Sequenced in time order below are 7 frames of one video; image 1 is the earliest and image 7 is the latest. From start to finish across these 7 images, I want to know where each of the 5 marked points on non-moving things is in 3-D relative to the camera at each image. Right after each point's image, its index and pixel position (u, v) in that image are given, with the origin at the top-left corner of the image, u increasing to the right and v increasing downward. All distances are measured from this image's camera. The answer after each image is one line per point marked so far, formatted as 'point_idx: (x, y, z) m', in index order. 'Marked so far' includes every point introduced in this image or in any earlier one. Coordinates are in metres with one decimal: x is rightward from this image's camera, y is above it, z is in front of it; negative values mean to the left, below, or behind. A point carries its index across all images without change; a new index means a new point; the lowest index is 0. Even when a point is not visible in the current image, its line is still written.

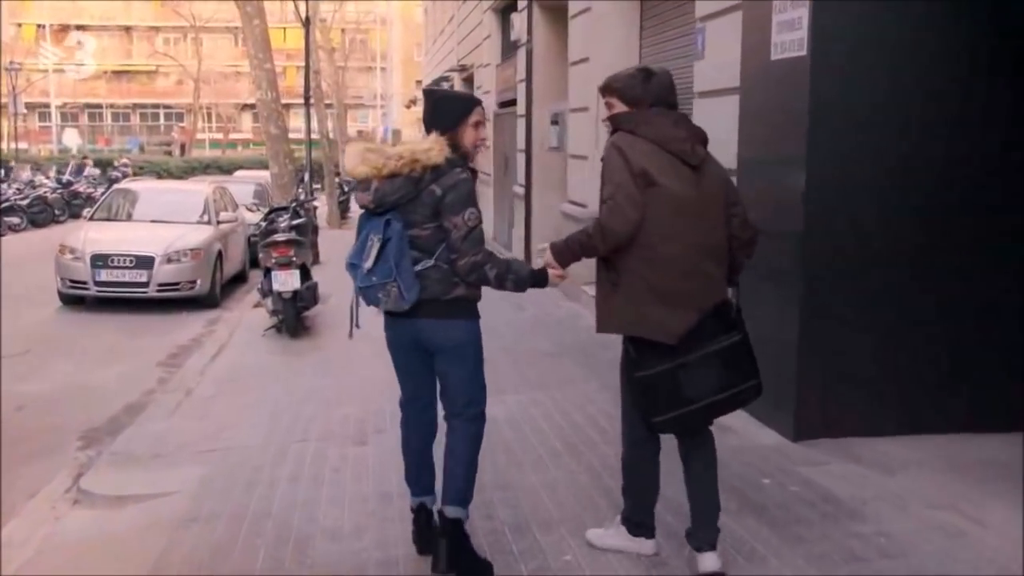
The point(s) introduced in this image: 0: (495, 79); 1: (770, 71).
0: (-0.3, +3.6, +17.8) m
1: (+1.4, +1.2, +5.7) m
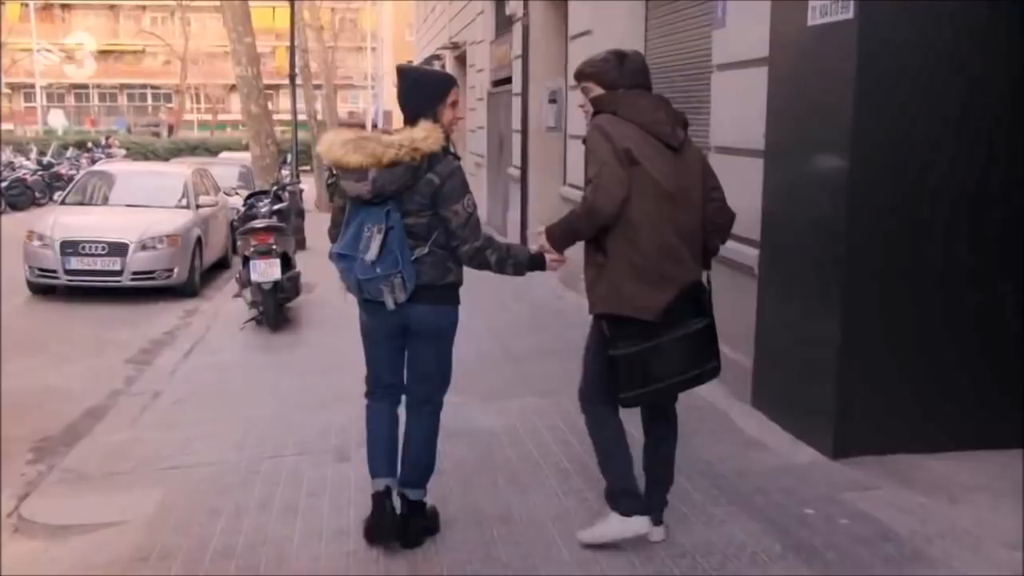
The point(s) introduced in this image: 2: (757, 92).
0: (-0.4, +3.8, +17.1) m
1: (+1.4, +1.2, +5.0) m
2: (+1.3, +1.1, +5.7) m
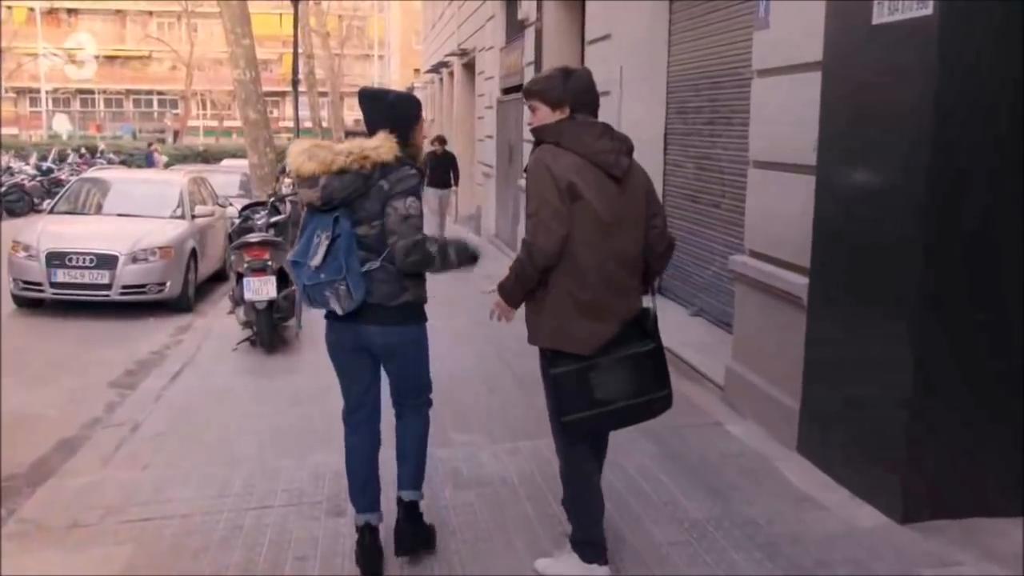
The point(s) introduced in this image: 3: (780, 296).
0: (-0.2, +3.5, +16.5) m
1: (+1.5, +1.1, +4.4) m
2: (+1.4, +0.9, +5.1) m
3: (+1.4, 0.0, +5.3) m
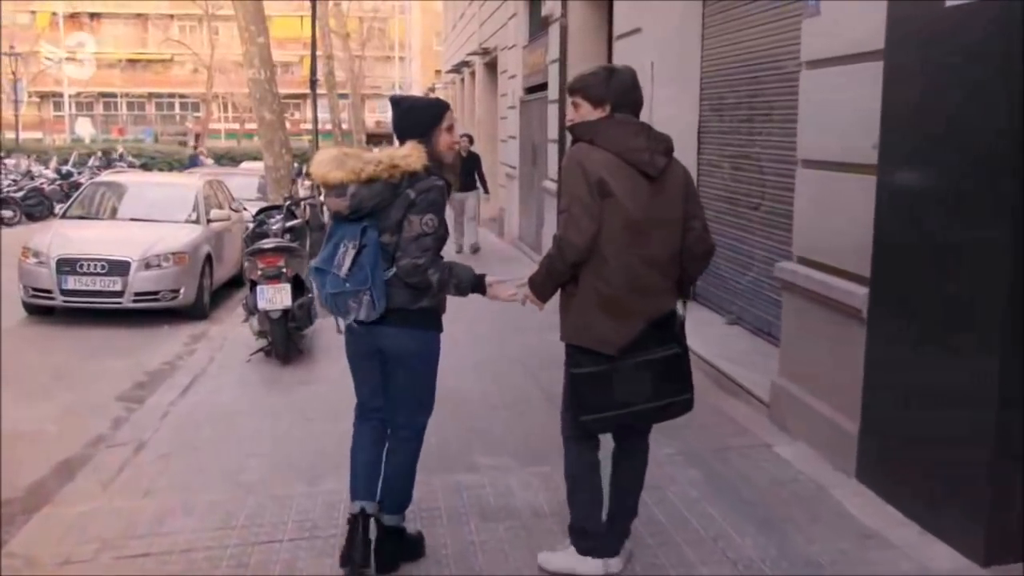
0: (+0.2, +3.5, +16.1) m
1: (+1.6, +1.0, +3.9) m
2: (+1.6, +0.9, +4.7) m
3: (+1.5, -0.1, +4.9) m
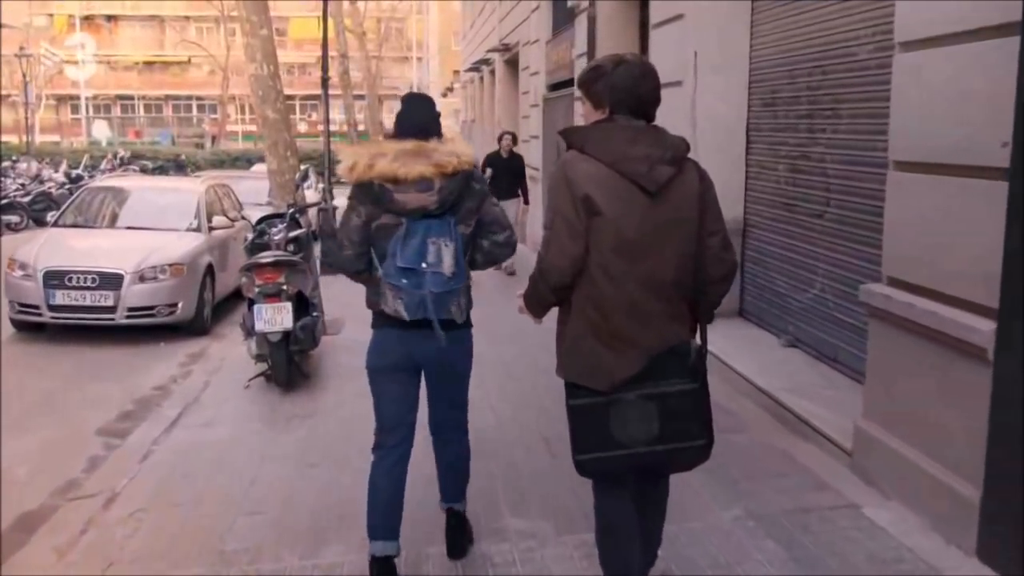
0: (+0.5, +3.4, +15.2) m
1: (+1.7, +0.9, +3.0) m
2: (+1.7, +0.8, +3.8) m
3: (+1.6, -0.2, +4.0) m
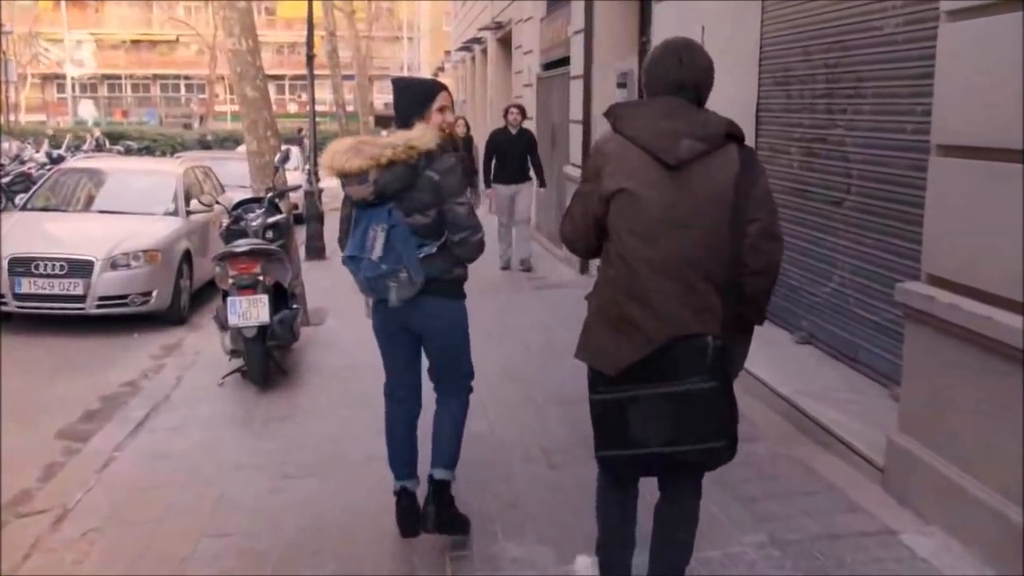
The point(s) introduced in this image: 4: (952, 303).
0: (+0.4, +3.5, +14.7) m
1: (+1.7, +0.9, +2.5) m
2: (+1.7, +0.7, +3.3) m
3: (+1.6, -0.2, +3.5) m
4: (+1.6, -0.1, +3.8) m
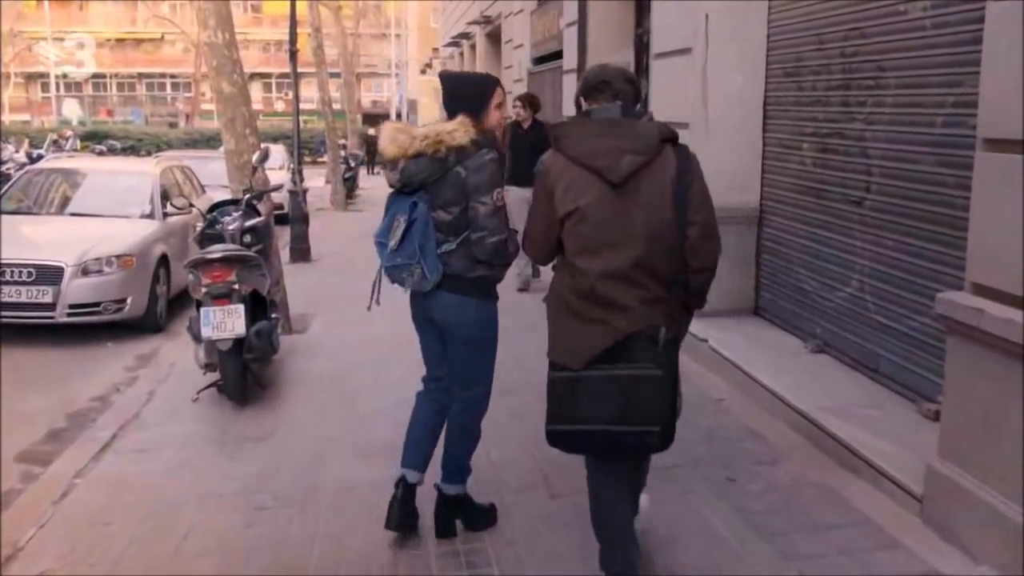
0: (+0.3, +3.5, +14.2) m
1: (+1.7, +0.8, +2.1) m
2: (+1.7, +0.7, +2.9) m
3: (+1.6, -0.3, +3.1) m
4: (+1.6, -0.1, +3.4) m
